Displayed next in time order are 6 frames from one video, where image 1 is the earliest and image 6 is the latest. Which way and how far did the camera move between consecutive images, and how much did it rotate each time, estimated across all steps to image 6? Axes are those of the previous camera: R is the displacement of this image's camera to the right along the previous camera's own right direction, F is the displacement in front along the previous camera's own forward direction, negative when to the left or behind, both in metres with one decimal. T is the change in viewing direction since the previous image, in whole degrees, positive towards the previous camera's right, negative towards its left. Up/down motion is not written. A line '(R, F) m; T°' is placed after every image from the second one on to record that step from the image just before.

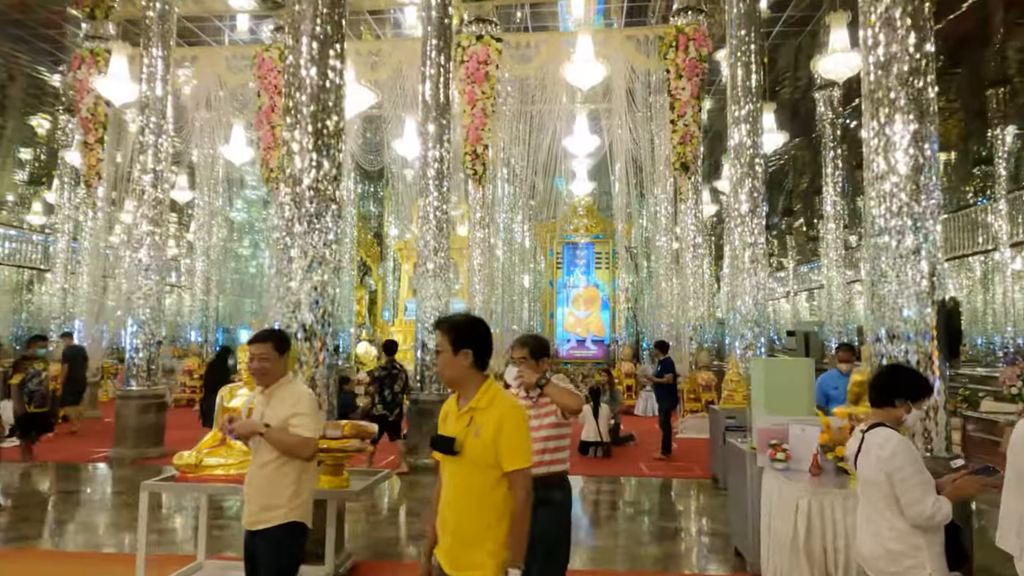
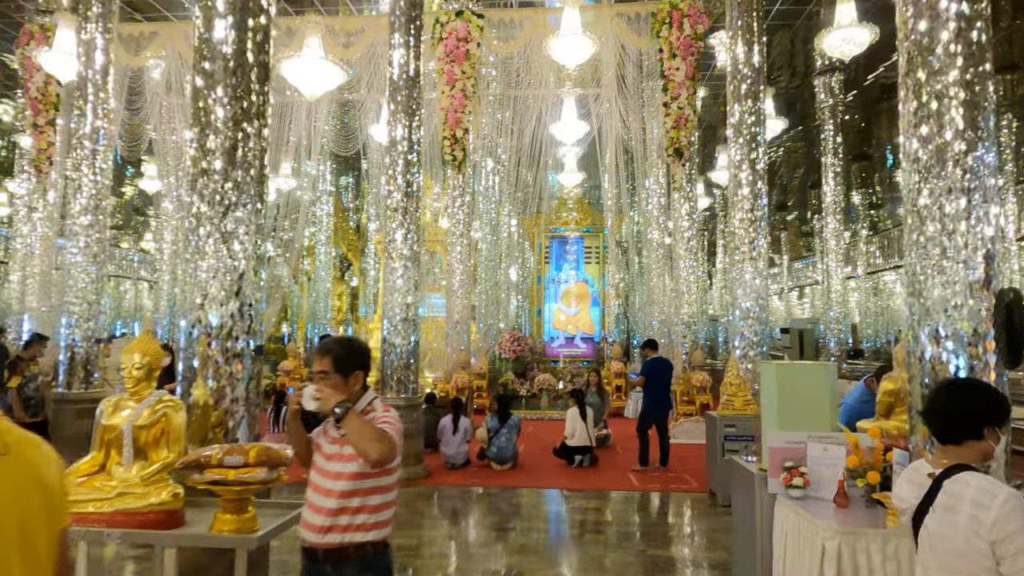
(+0.1, +0.6) m; +1°
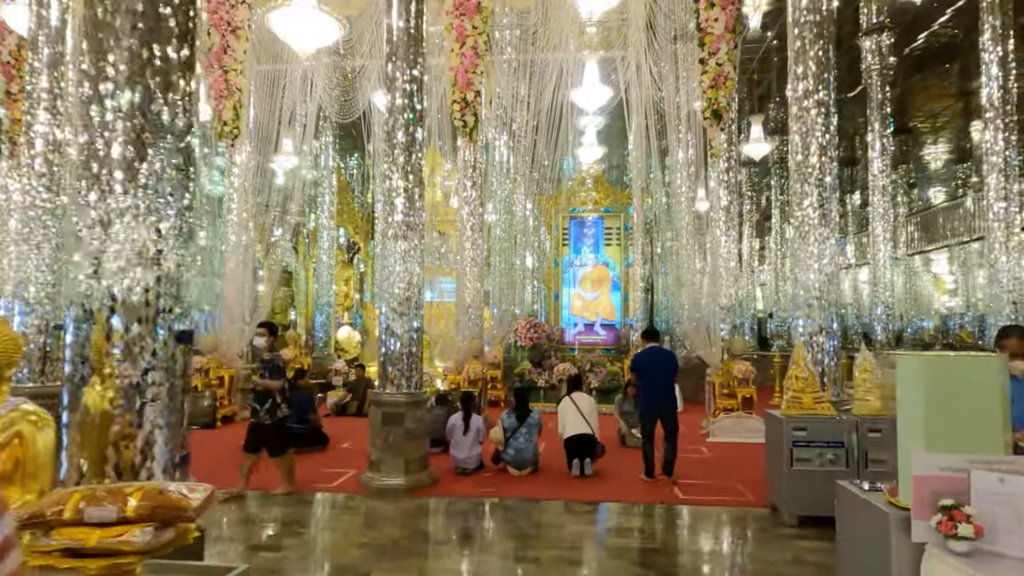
(0.0, +0.8) m; -1°
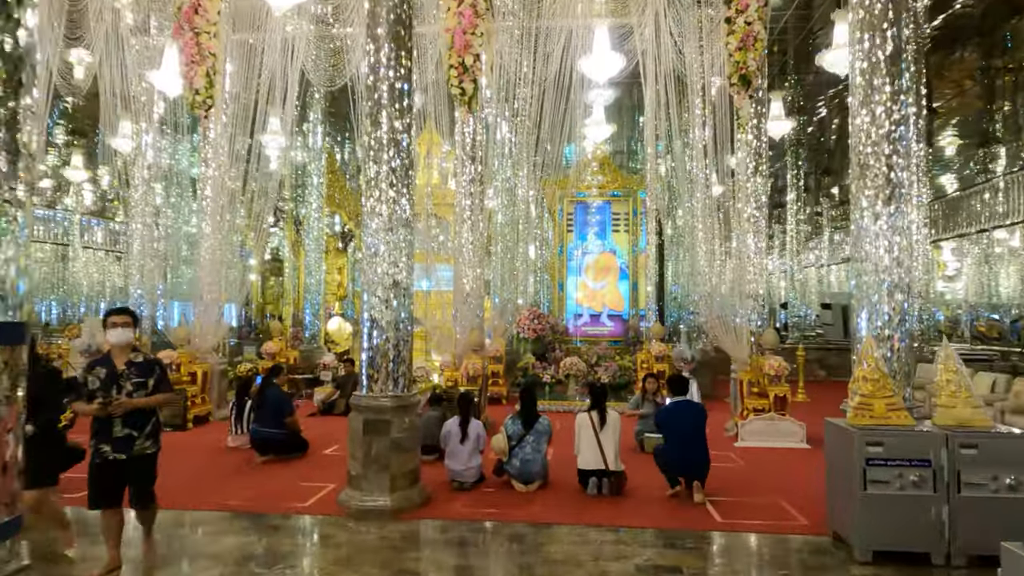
(0.0, +0.7) m; 0°
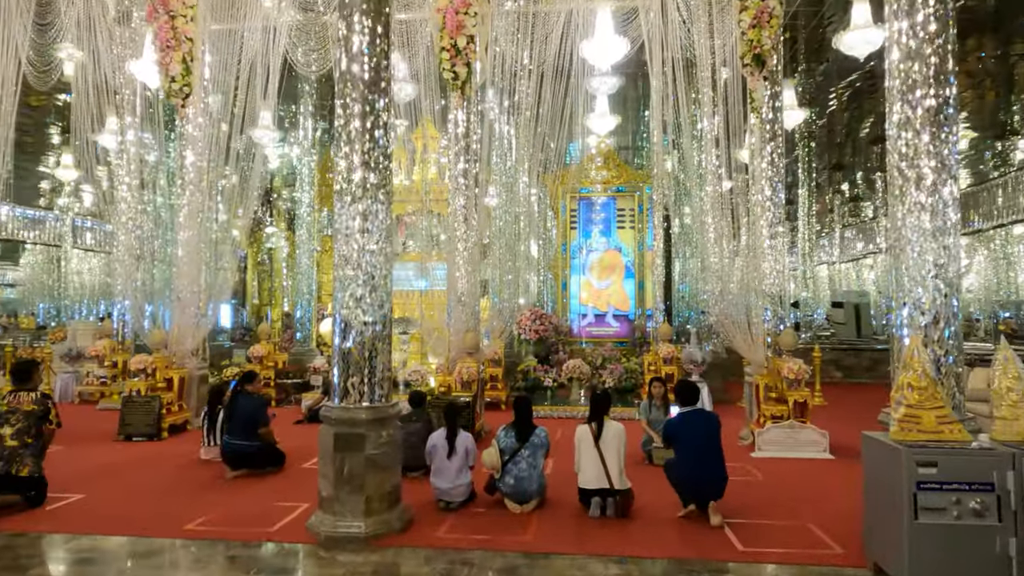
(+0.1, +0.5) m; 0°
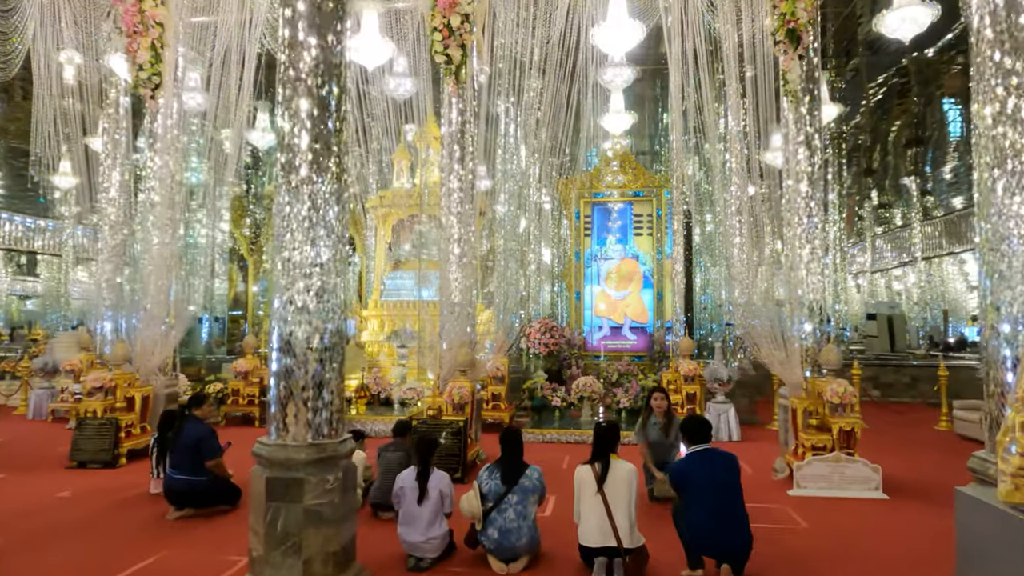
(+0.2, +0.7) m; -2°
